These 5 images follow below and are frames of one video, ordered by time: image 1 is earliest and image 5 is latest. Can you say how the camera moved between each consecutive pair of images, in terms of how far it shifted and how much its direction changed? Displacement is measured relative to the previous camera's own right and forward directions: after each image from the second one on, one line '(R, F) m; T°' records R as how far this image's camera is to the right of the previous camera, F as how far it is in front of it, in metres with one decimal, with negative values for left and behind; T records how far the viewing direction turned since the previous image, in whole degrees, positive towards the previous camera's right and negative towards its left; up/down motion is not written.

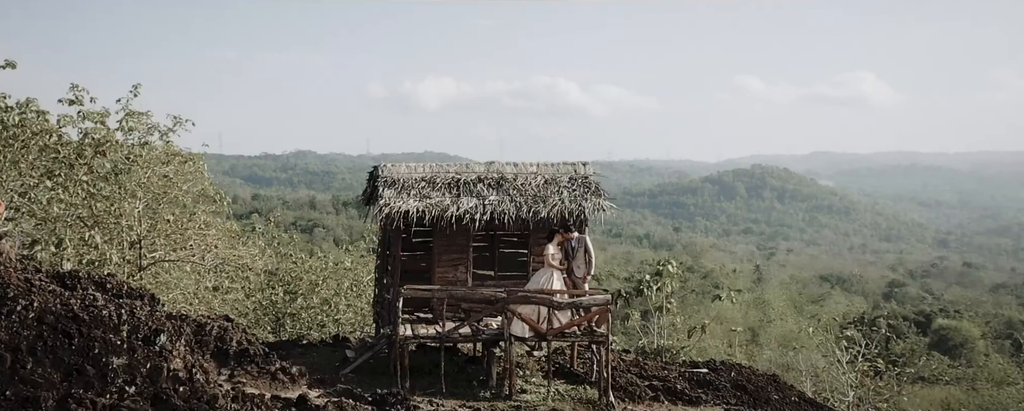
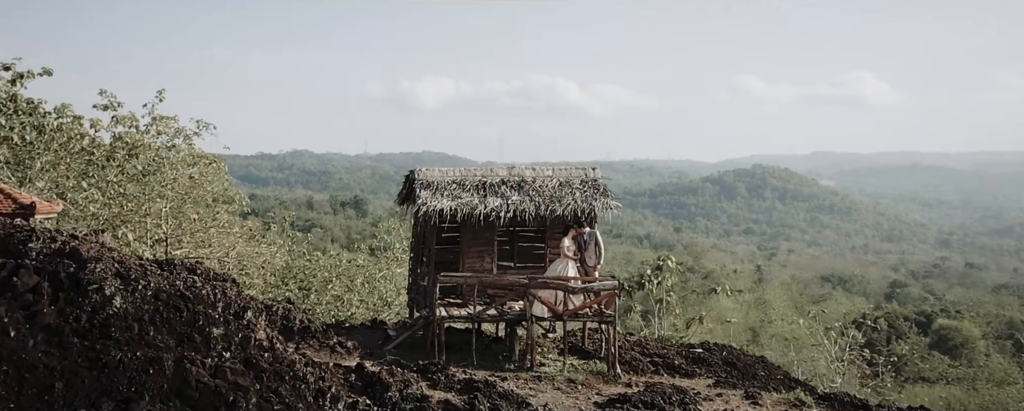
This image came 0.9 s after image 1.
(-0.2, -1.0) m; 0°
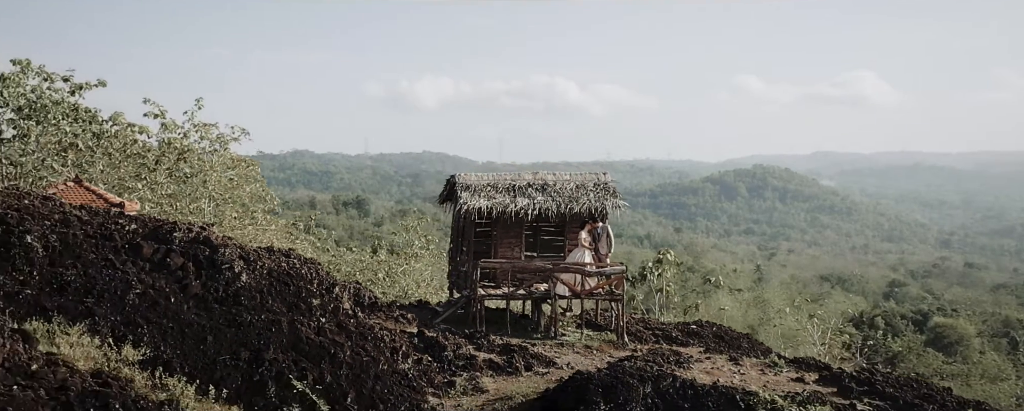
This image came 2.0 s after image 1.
(-0.3, -1.6) m; 0°
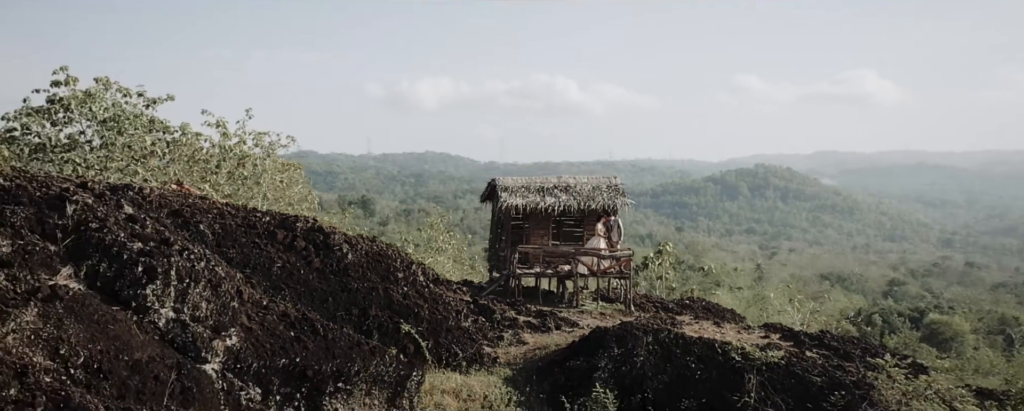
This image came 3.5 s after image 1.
(-0.4, -2.4) m; 0°
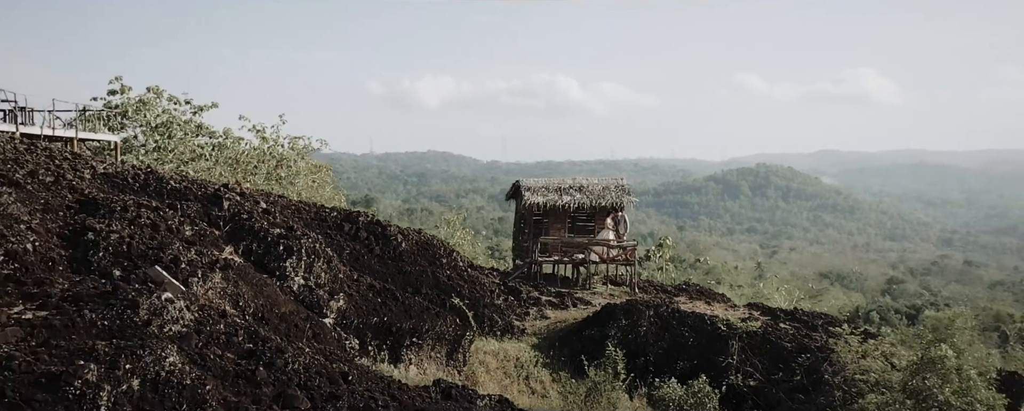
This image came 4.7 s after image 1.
(-0.3, -1.9) m; 0°
